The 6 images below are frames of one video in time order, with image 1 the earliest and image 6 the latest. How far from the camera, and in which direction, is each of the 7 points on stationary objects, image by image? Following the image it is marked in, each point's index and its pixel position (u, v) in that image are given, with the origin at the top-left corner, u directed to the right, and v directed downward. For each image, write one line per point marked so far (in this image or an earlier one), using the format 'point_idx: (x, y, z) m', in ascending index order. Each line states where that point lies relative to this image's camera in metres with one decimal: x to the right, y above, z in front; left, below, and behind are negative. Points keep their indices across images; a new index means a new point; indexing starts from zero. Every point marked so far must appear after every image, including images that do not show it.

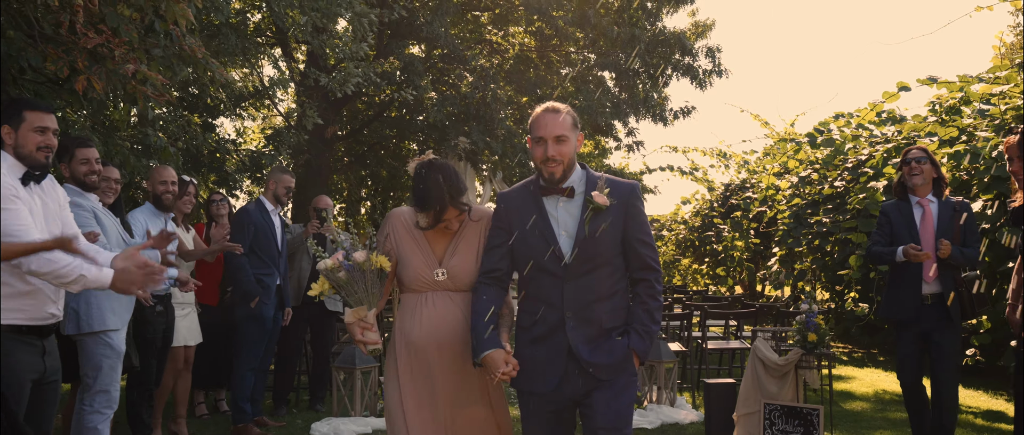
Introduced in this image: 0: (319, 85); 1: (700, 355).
0: (-1.7, +1.2, +14.8) m
1: (+1.0, -0.7, +8.8) m
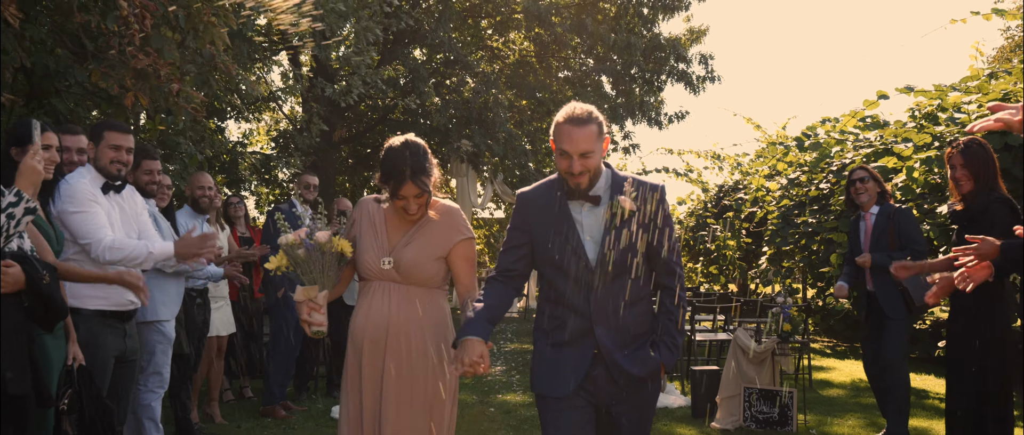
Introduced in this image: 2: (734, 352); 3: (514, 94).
0: (-1.7, +1.1, +15.5) m
1: (+1.0, -0.7, +9.4) m
2: (+0.9, -0.6, +6.9) m
3: (0.0, +1.3, +18.2) m
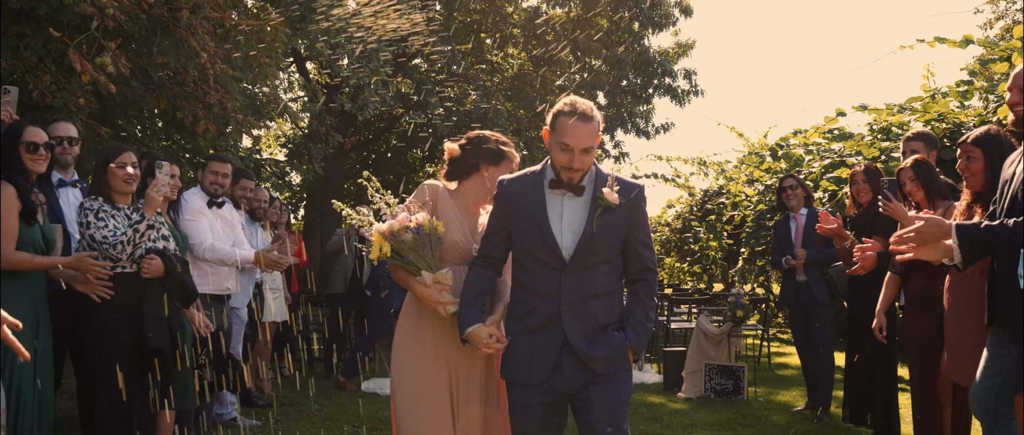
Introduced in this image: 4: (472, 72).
0: (-1.7, +1.1, +16.9) m
1: (+1.0, -0.8, +10.8) m
2: (+0.9, -0.6, +8.3) m
3: (0.0, +1.3, +19.6) m
4: (-0.4, +1.6, +18.4) m
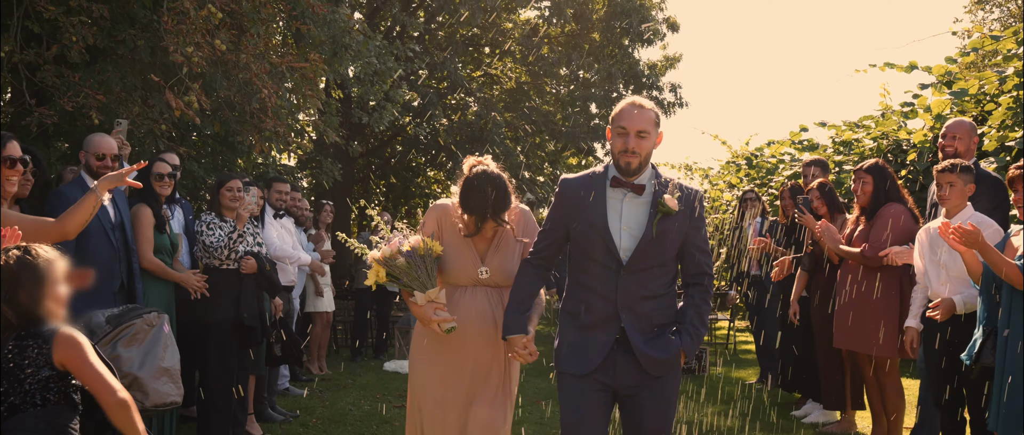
0: (-1.7, +1.1, +18.4) m
1: (+1.0, -0.8, +12.4) m
2: (+0.9, -0.6, +9.9) m
3: (0.0, +1.3, +21.1) m
4: (-0.5, +1.6, +20.0) m
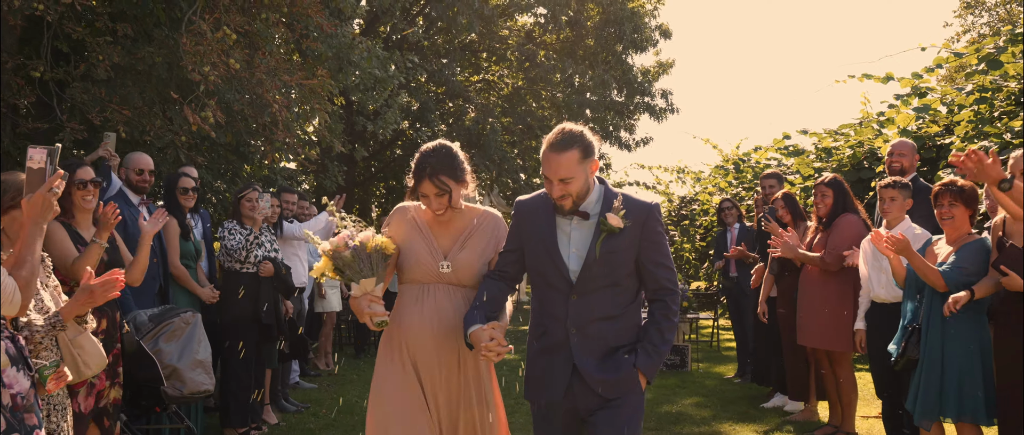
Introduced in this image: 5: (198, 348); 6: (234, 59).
0: (-1.8, +1.1, +19.1) m
1: (+1.0, -0.8, +13.0) m
2: (+0.9, -0.7, +10.5) m
3: (0.0, +1.2, +21.8) m
4: (-0.5, +1.6, +20.6) m
5: (-1.0, -0.4, +5.2) m
6: (-1.5, +0.9, +9.1) m
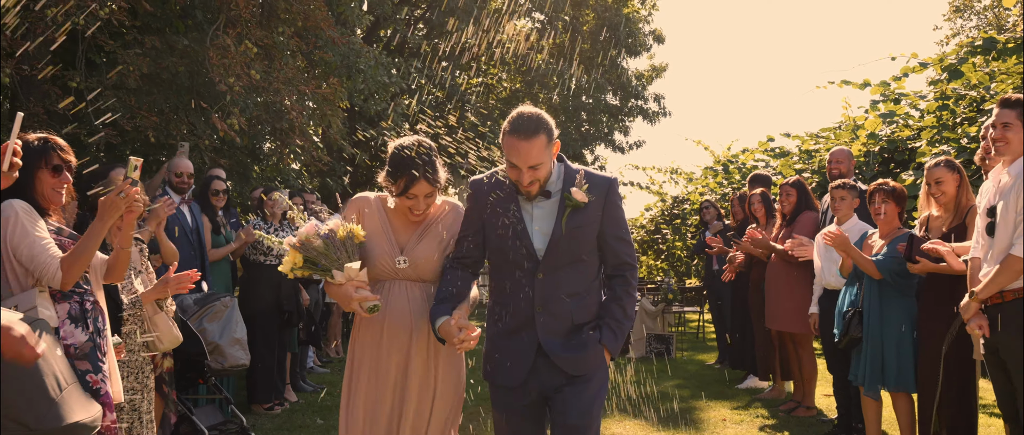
0: (-1.8, +1.1, +19.9) m
1: (+0.9, -0.8, +13.8) m
2: (+0.9, -0.6, +11.3) m
3: (-0.1, +1.3, +22.6) m
4: (-0.5, +1.6, +21.4) m
5: (-1.0, -0.4, +6.0) m
6: (-1.5, +0.9, +9.8) m
